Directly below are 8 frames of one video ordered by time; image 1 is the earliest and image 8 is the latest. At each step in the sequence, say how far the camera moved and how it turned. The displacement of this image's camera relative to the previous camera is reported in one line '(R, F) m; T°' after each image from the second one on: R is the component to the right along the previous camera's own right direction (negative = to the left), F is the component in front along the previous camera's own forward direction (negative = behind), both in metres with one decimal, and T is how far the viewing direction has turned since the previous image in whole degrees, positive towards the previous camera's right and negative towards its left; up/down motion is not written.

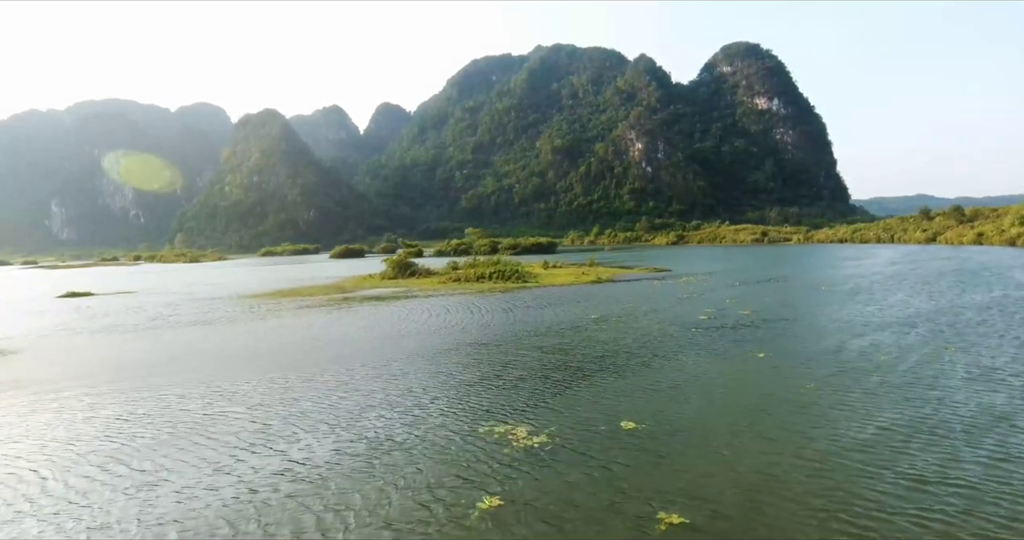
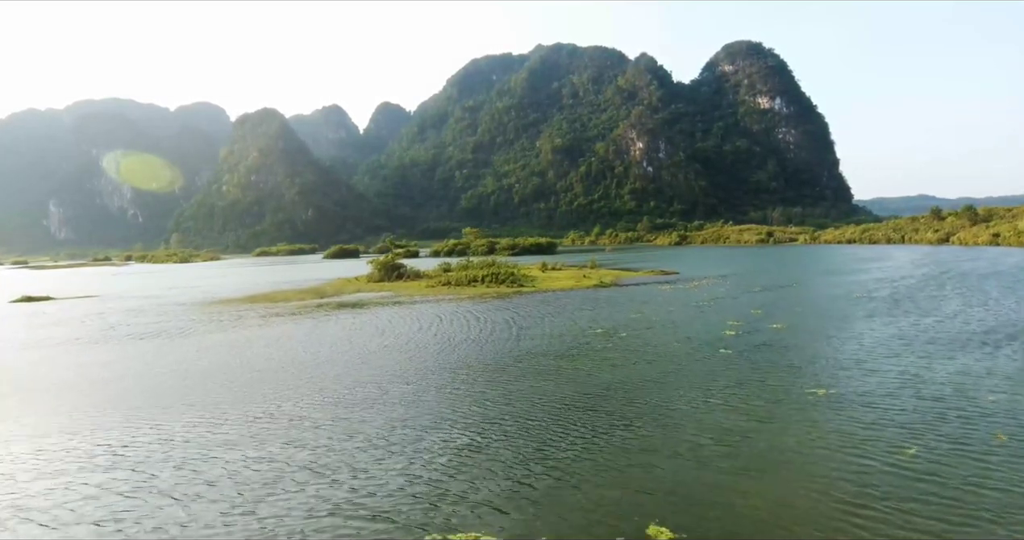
(+0.3, +4.0) m; 0°
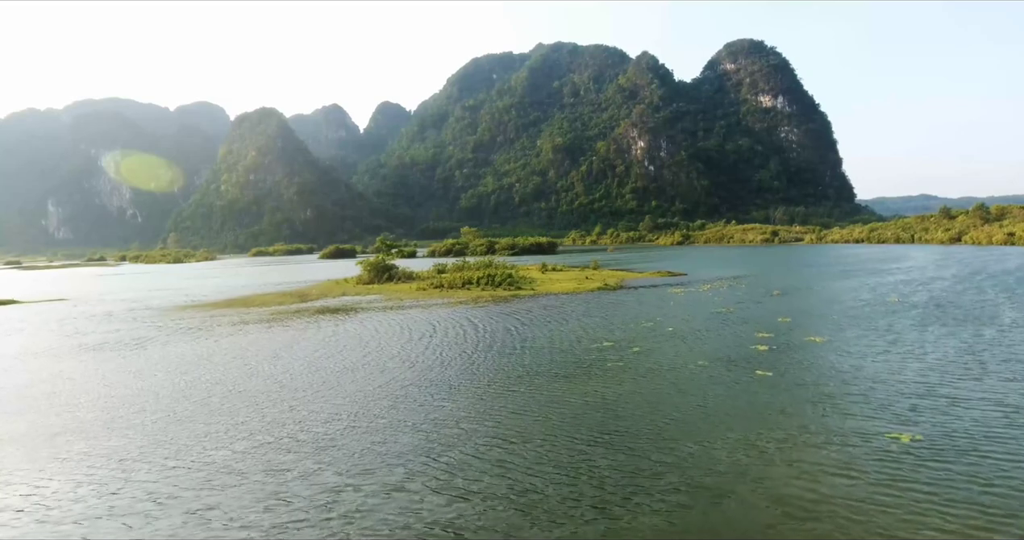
(+0.2, +3.1) m; 0°
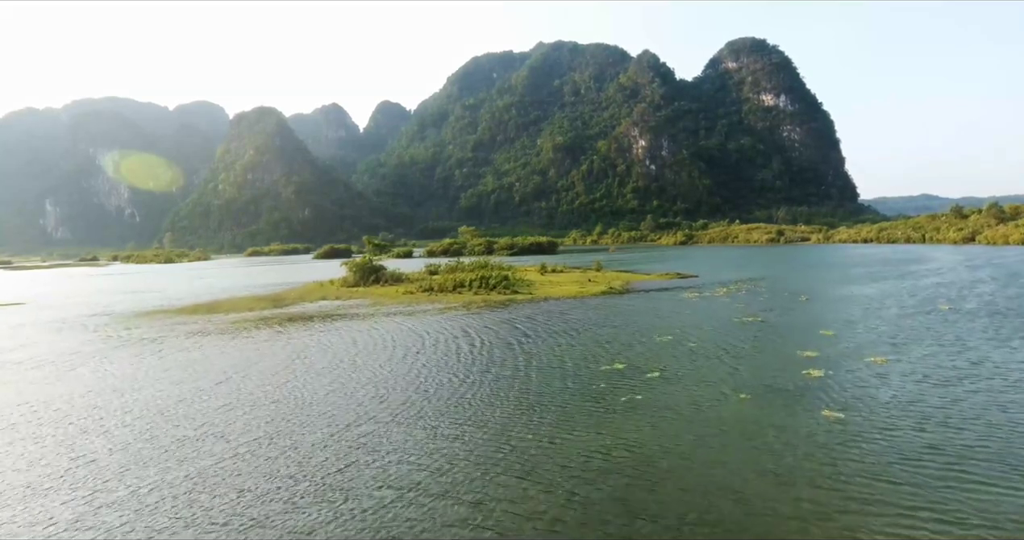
(+0.2, +3.6) m; 0°
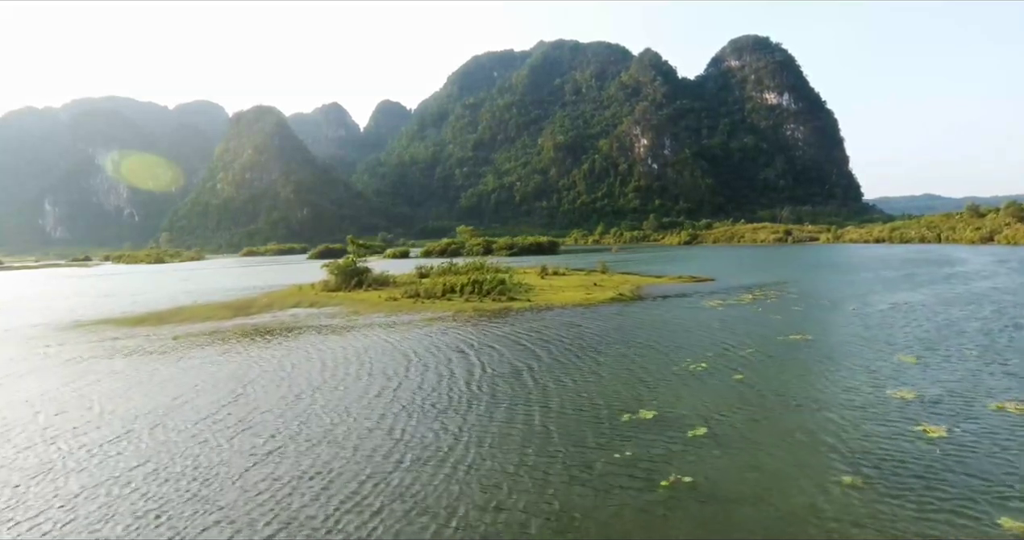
(+0.2, +4.3) m; 0°
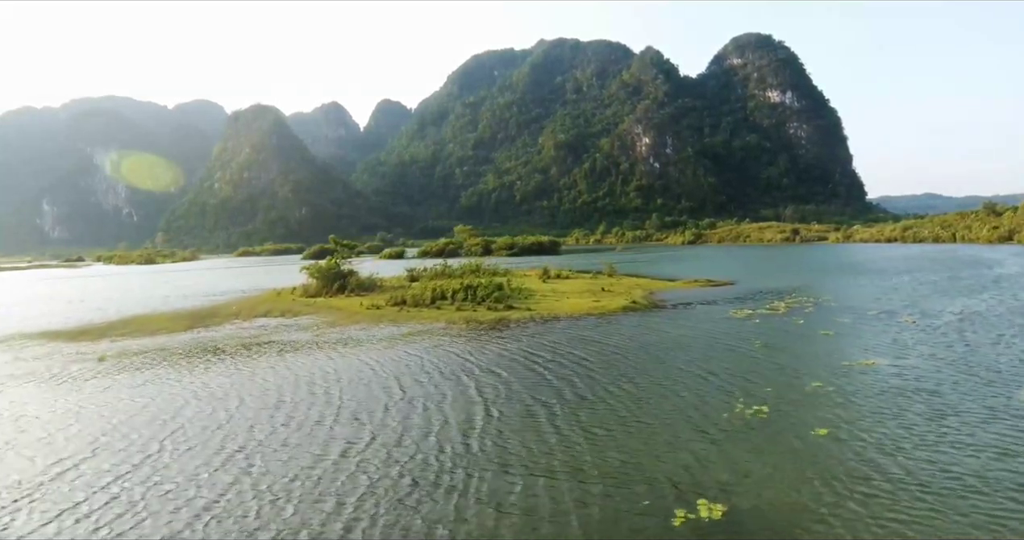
(+0.1, +4.0) m; 0°
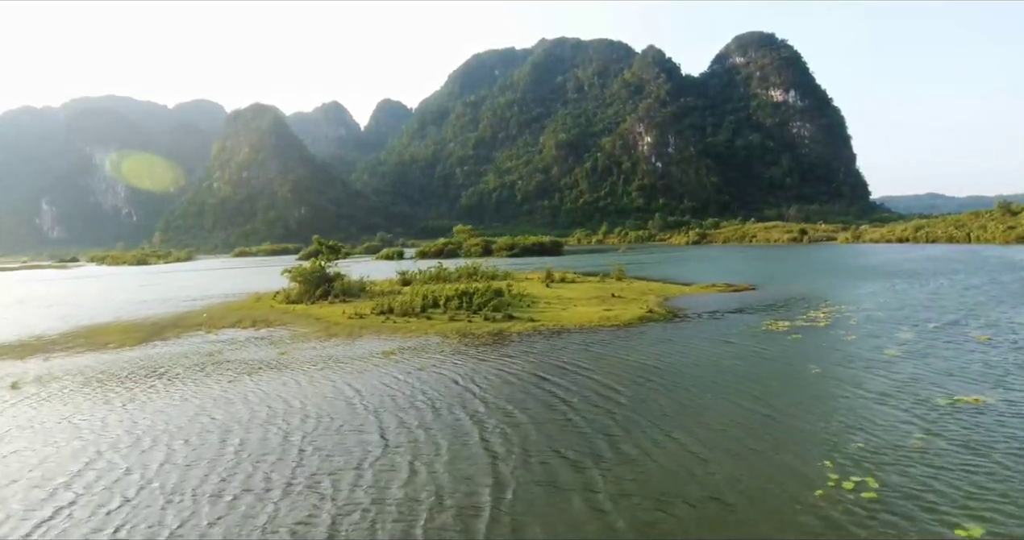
(0.0, +3.4) m; 0°
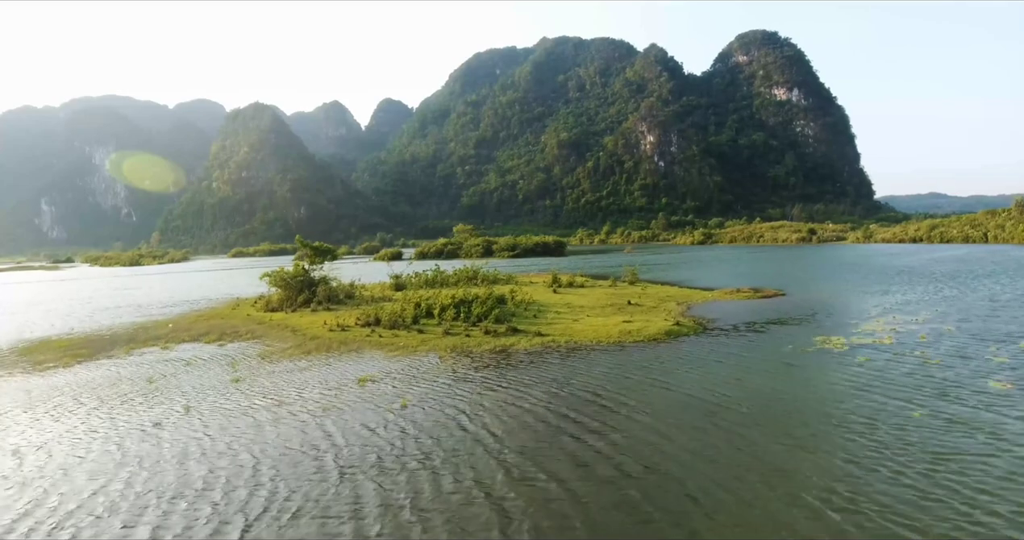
(-0.1, +3.4) m; 0°
